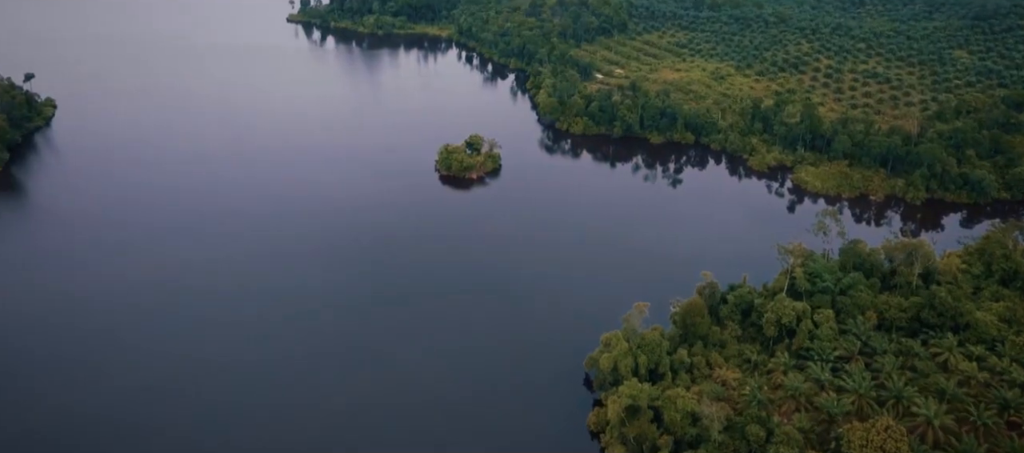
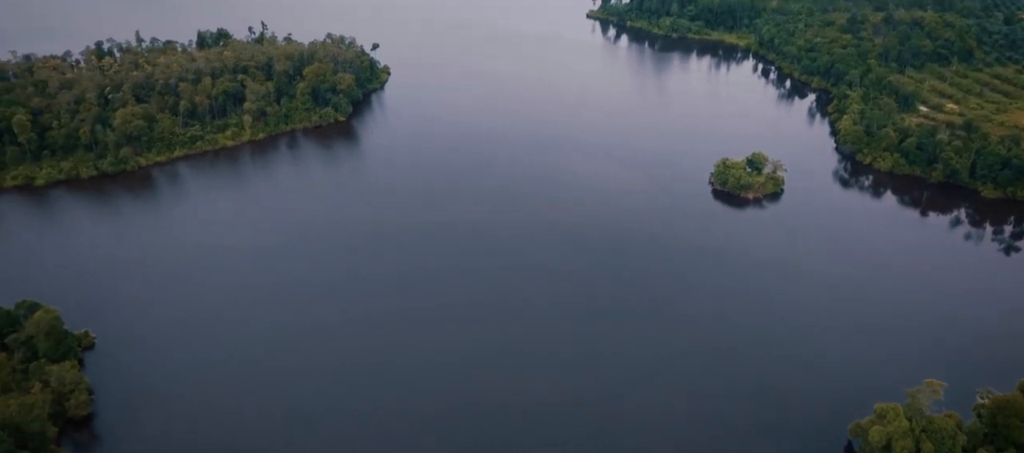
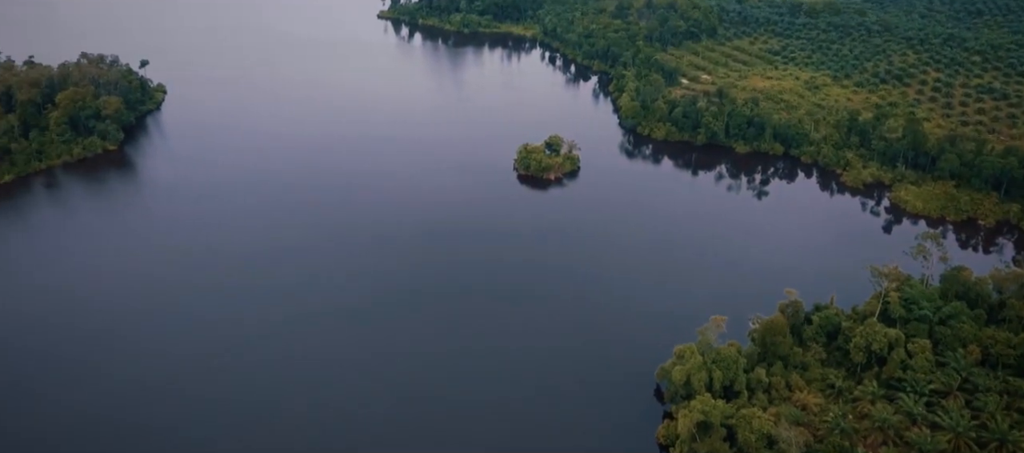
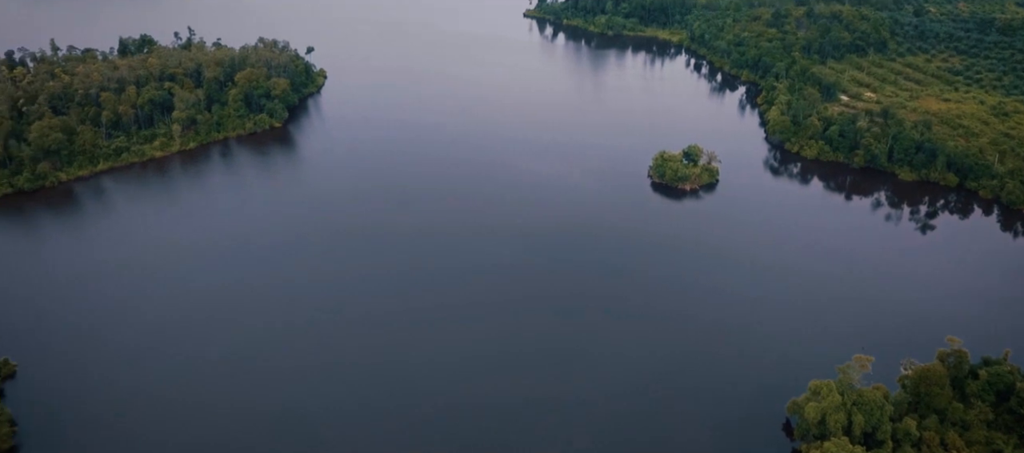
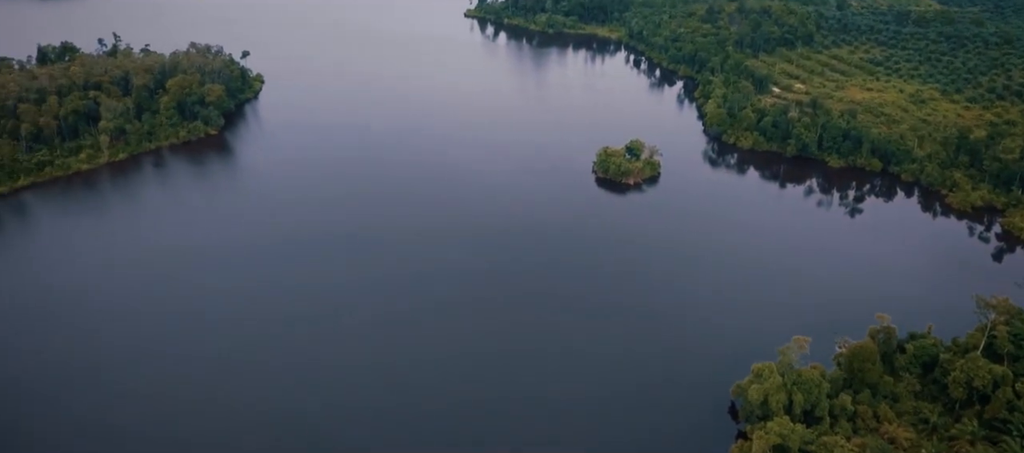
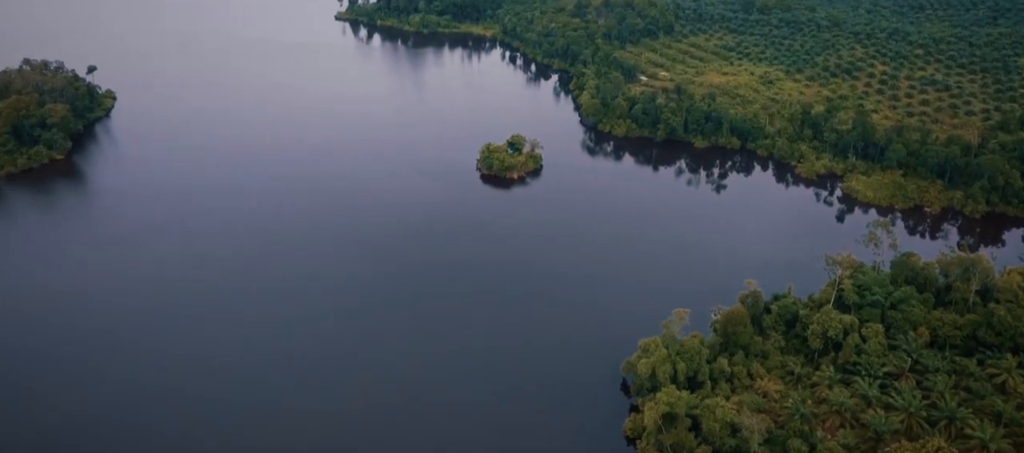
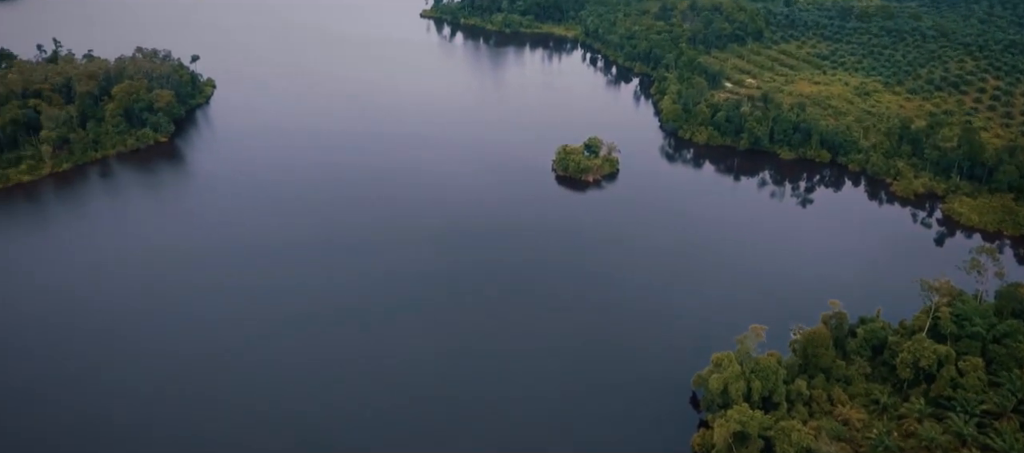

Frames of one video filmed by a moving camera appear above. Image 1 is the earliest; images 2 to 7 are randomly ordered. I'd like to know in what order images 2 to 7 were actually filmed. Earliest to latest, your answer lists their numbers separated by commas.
6, 3, 7, 5, 4, 2
